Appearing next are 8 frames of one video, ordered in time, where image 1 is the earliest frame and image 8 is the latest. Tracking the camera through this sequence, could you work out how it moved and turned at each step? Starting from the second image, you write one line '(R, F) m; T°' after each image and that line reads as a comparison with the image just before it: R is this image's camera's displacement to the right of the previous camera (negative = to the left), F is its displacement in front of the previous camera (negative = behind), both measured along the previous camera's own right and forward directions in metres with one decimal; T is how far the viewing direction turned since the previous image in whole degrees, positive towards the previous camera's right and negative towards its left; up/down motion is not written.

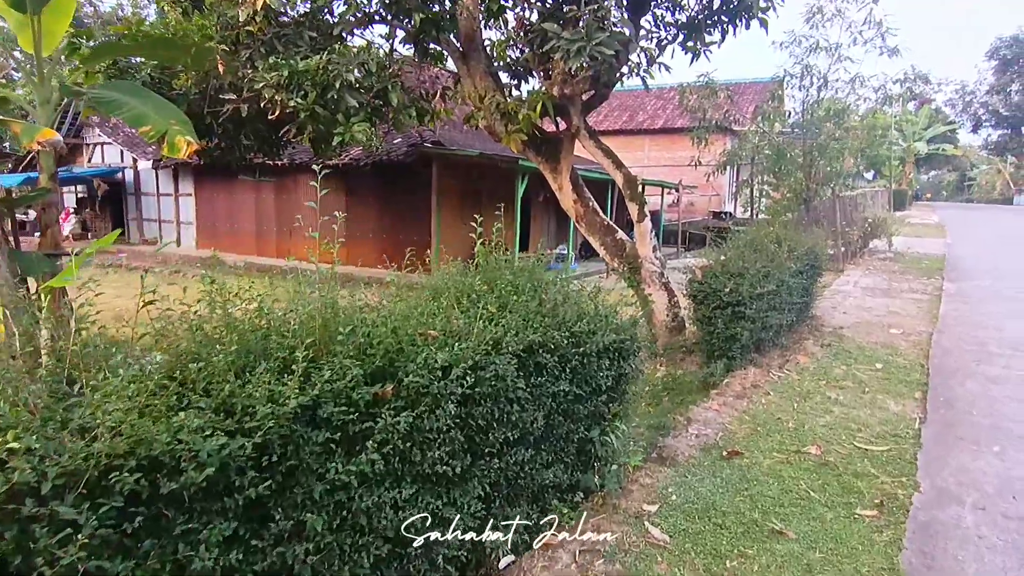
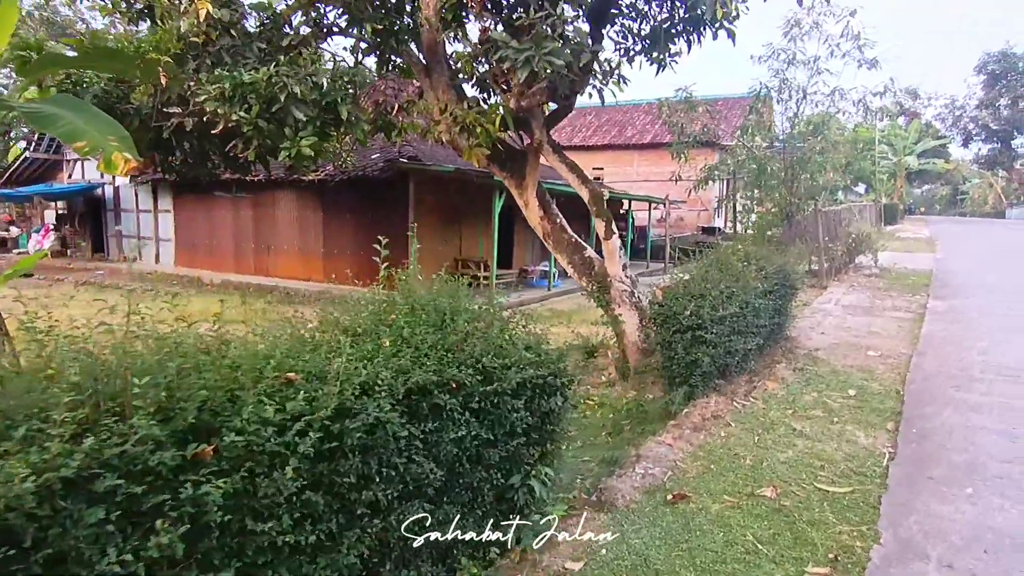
(+0.4, +0.3) m; 0°
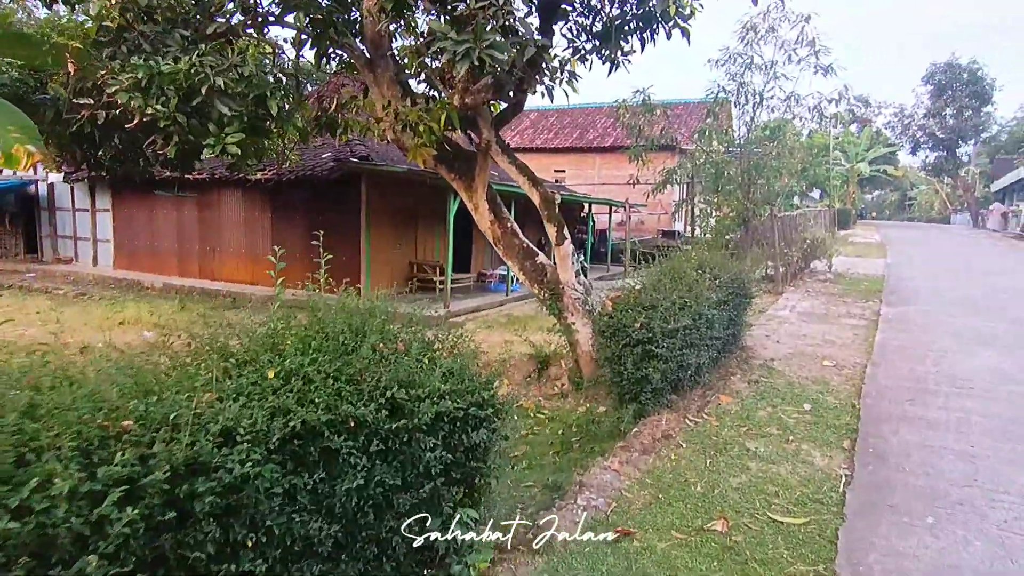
(+0.2, +0.3) m; +3°
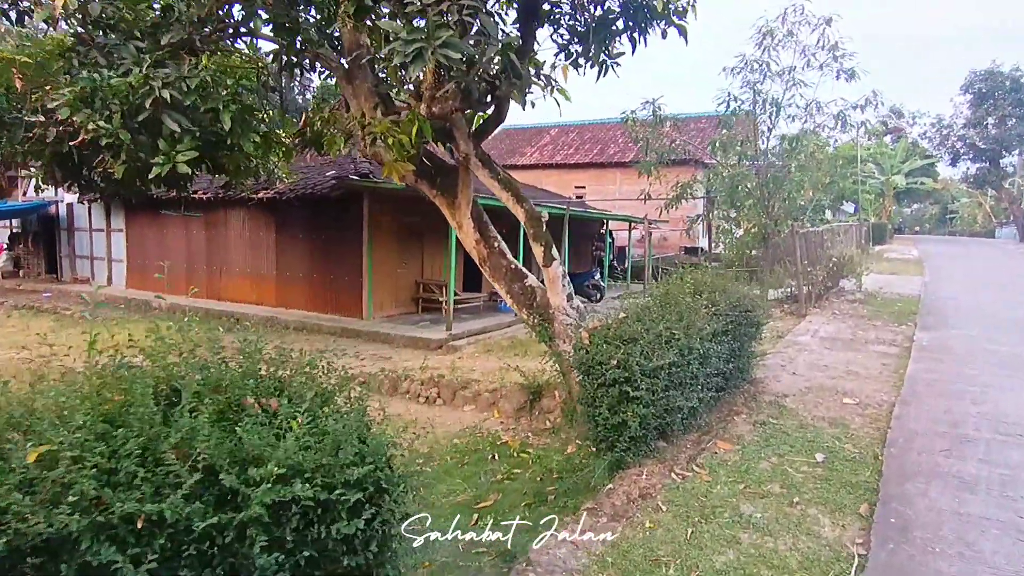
(+0.4, +0.5) m; -3°
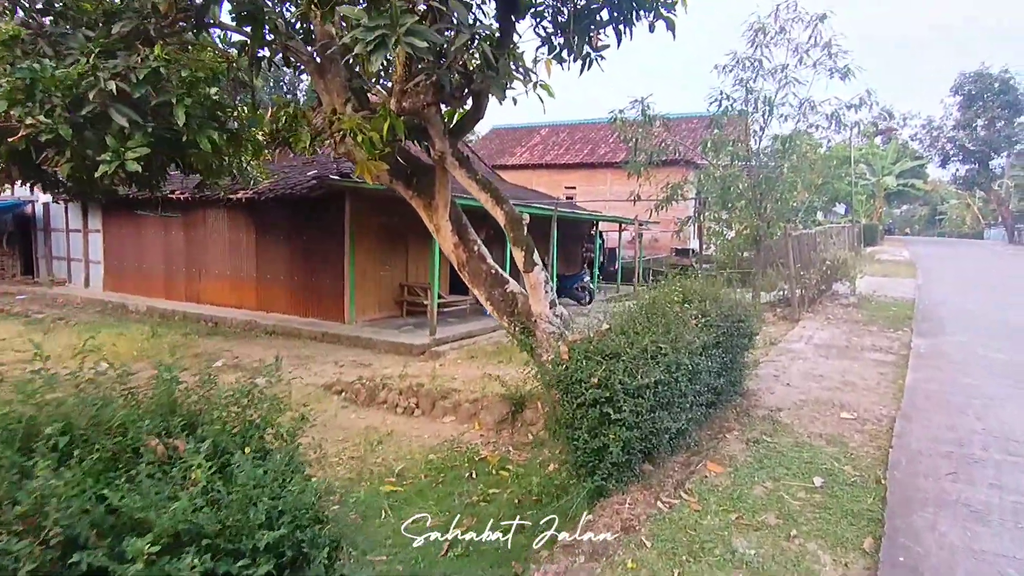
(+0.1, +0.3) m; +1°
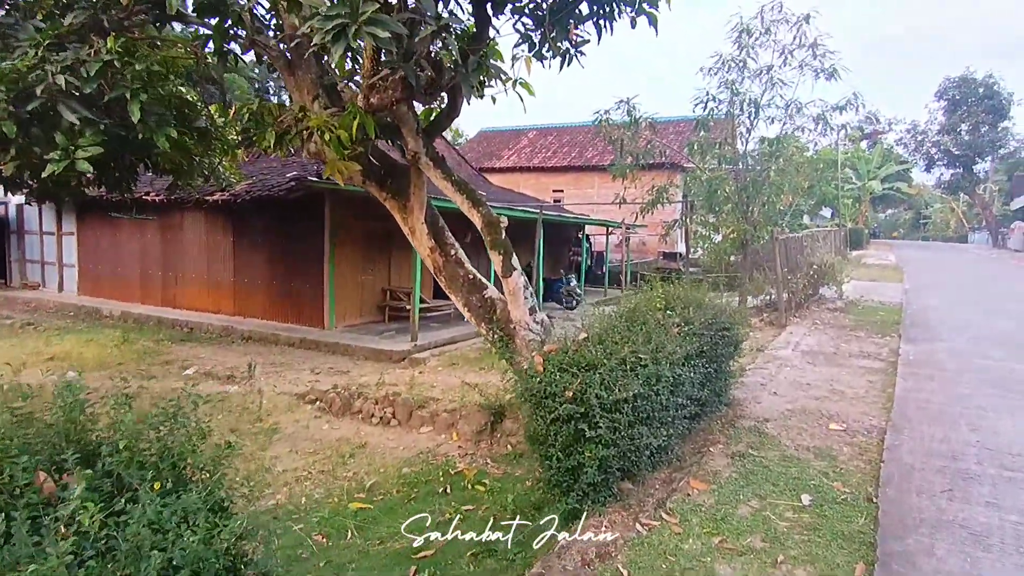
(+0.1, +0.2) m; +1°
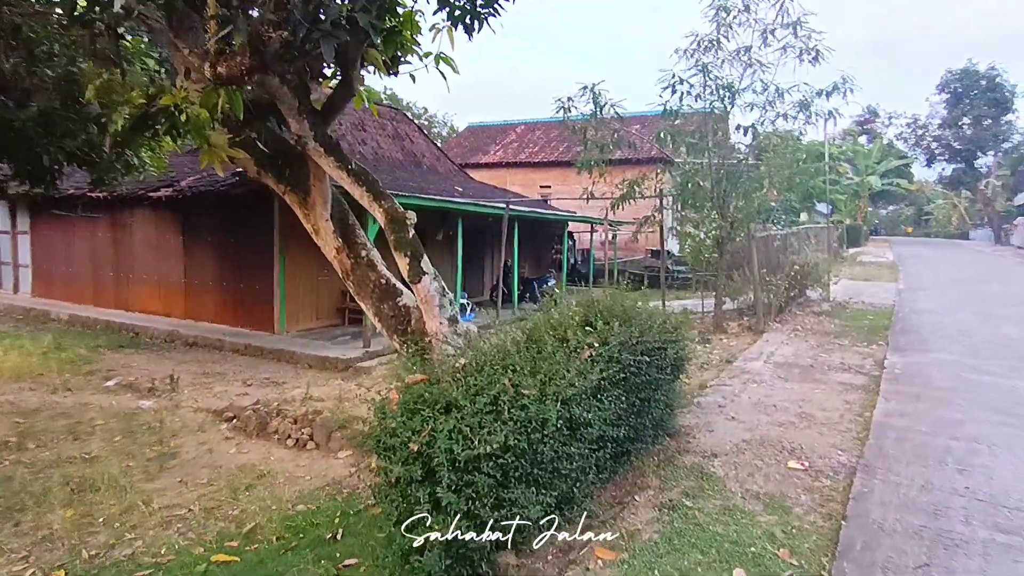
(+0.7, +0.8) m; 0°
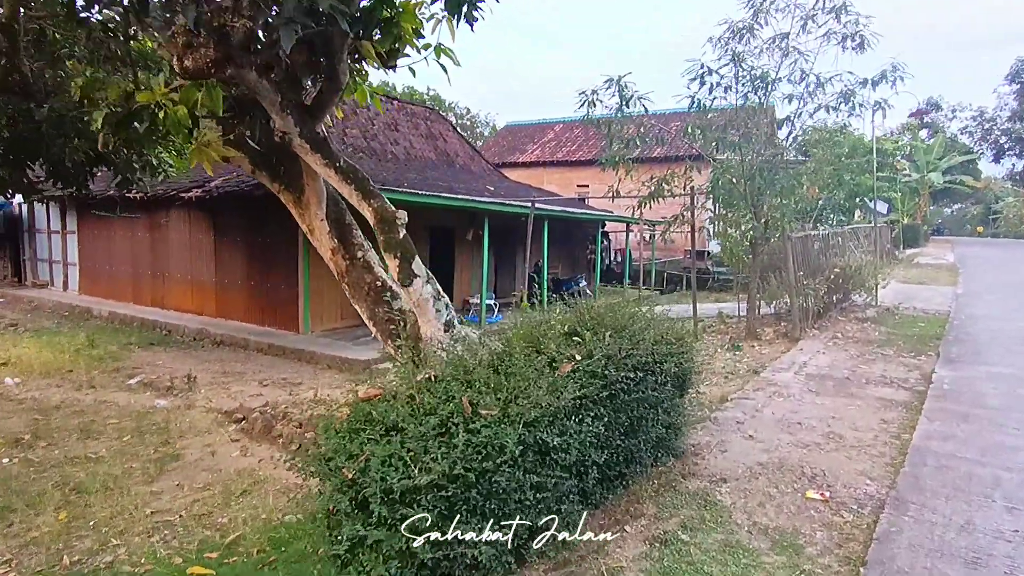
(+0.3, +0.3) m; -4°
